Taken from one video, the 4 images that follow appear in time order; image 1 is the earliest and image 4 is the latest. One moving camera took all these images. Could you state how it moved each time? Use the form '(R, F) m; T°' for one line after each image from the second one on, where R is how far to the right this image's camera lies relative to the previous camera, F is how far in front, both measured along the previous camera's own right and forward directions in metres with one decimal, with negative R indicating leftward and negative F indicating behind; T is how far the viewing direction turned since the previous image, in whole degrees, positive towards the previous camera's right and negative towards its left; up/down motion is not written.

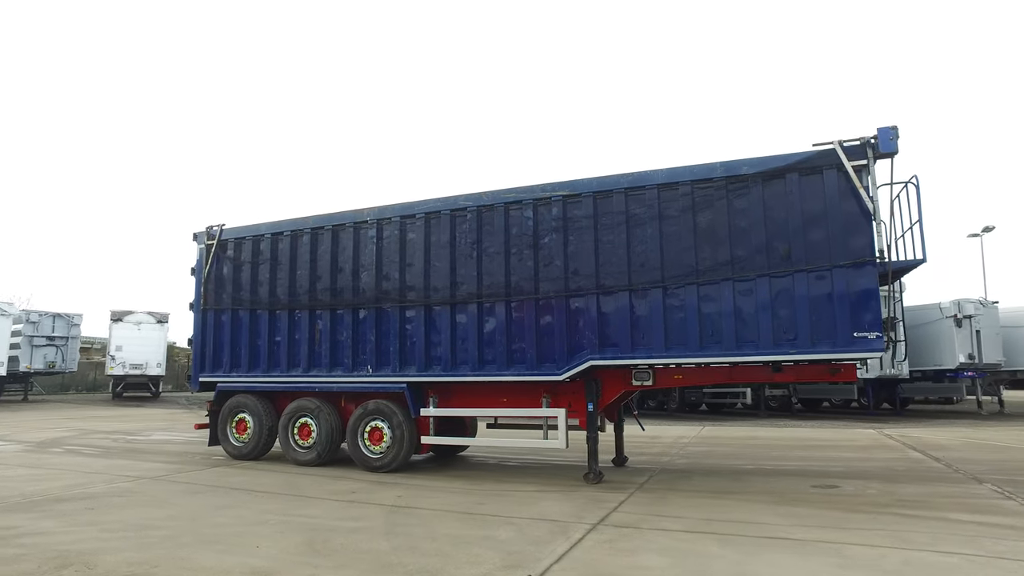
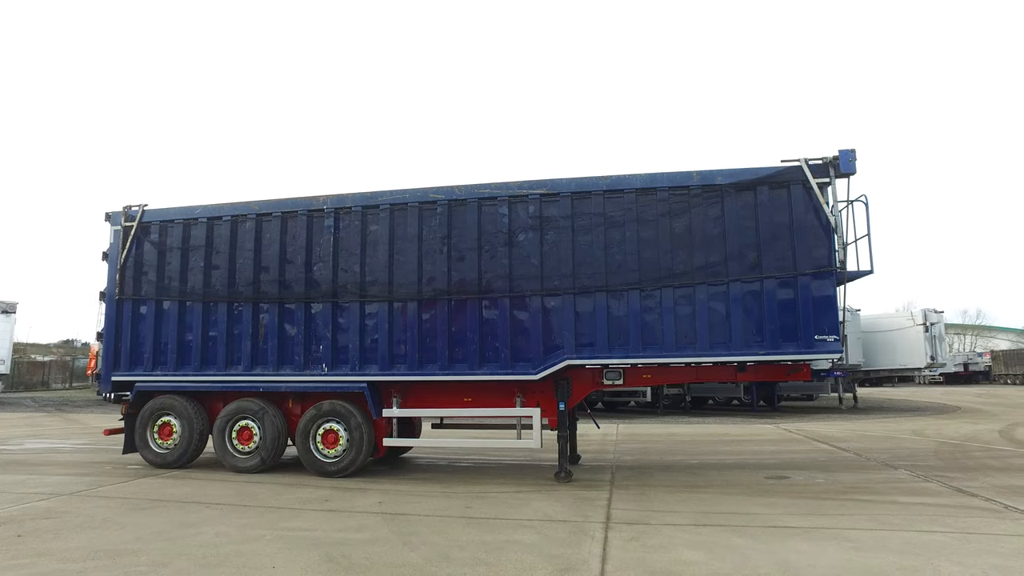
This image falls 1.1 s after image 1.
(-1.2, +0.3) m; +12°
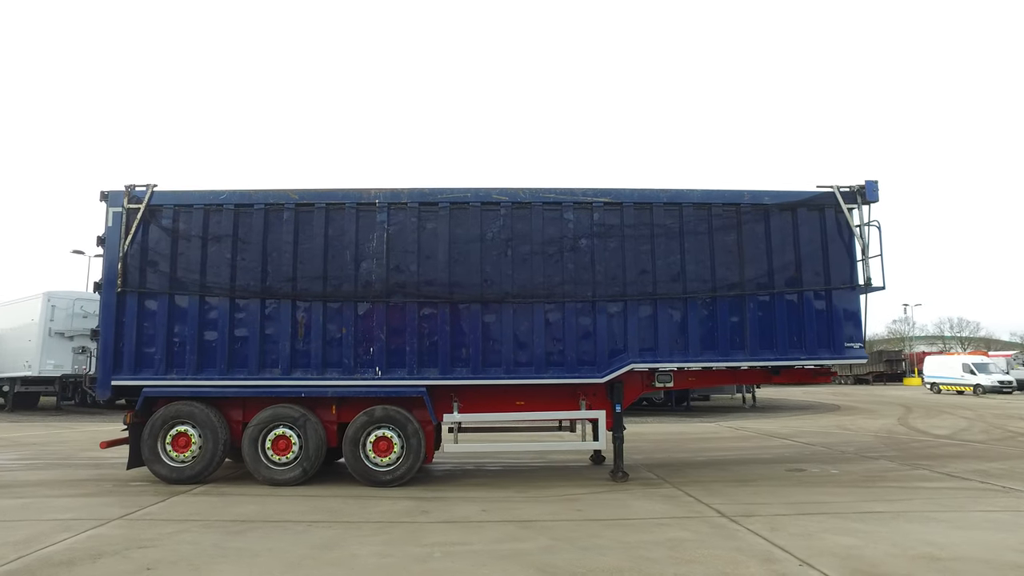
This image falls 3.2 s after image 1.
(-2.4, +0.2) m; +12°
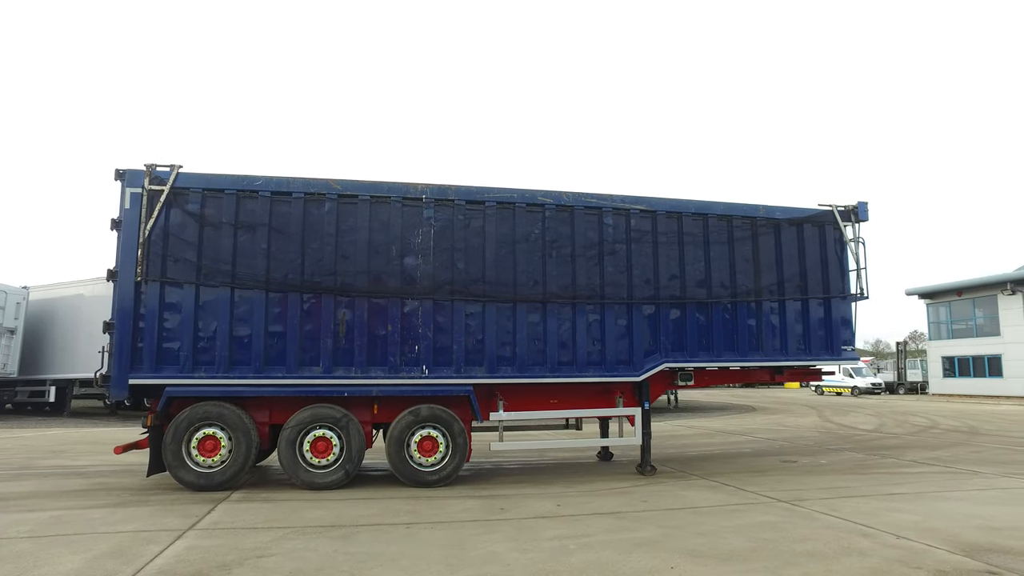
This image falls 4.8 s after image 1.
(-1.9, +0.1) m; +10°
